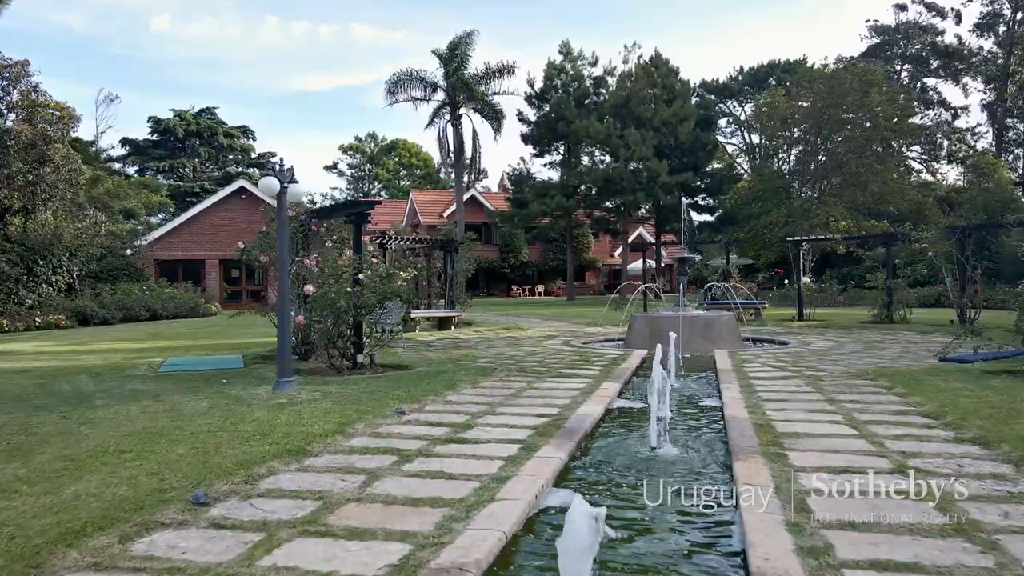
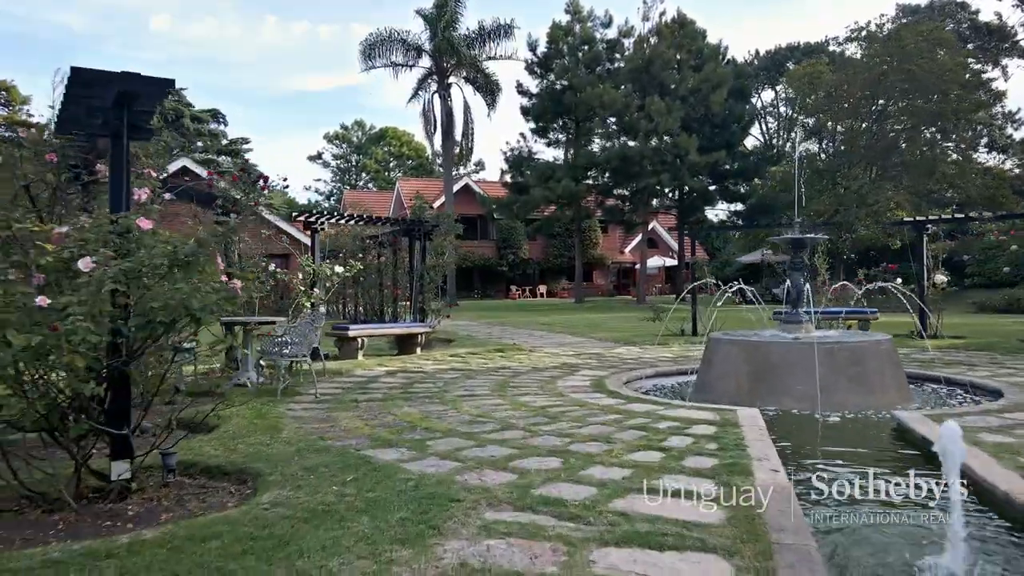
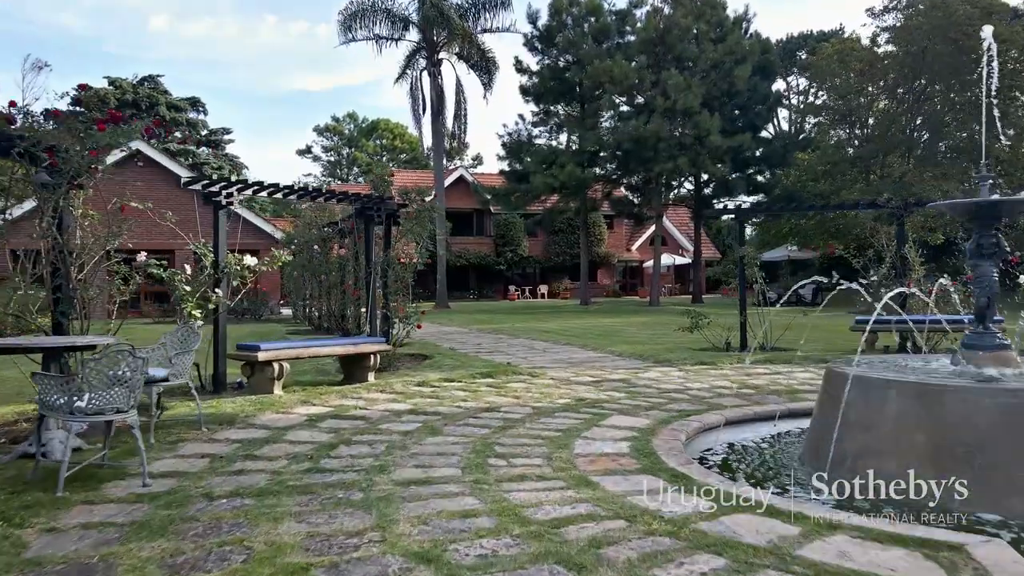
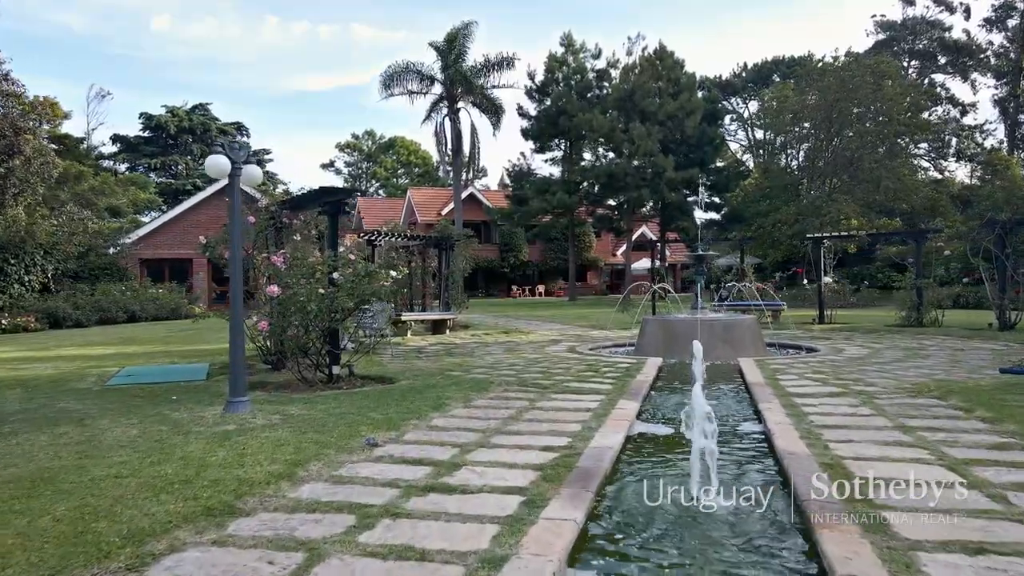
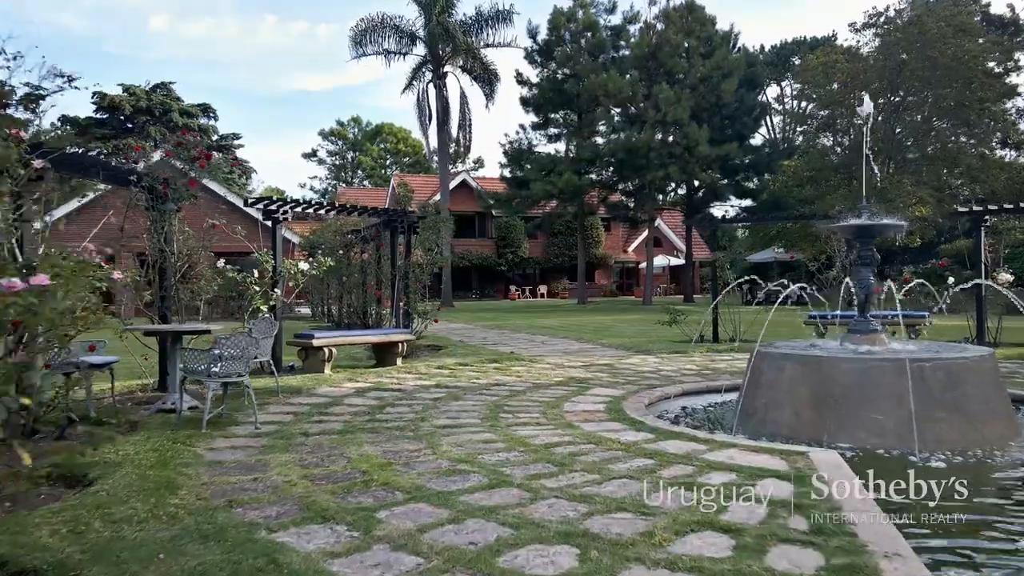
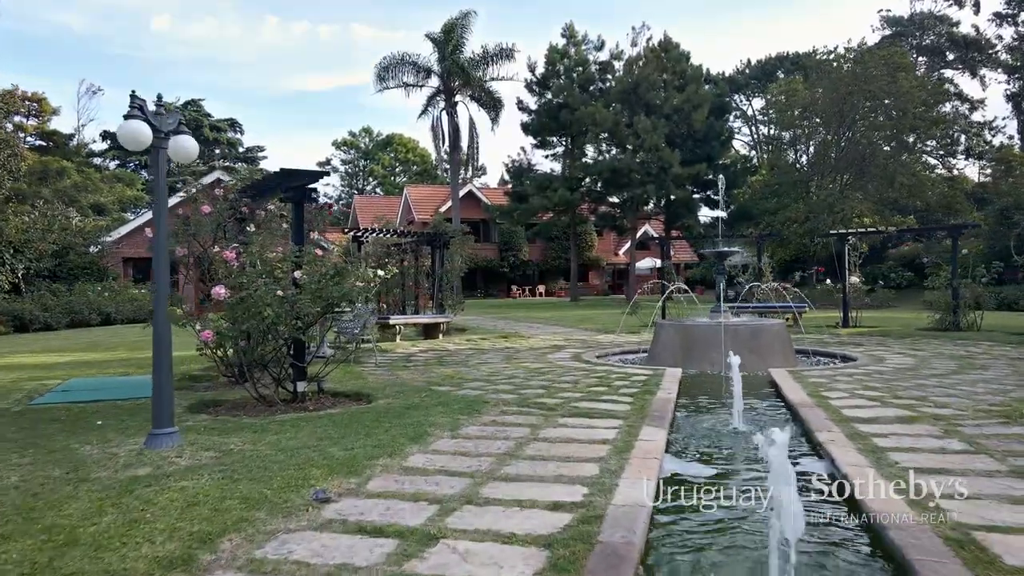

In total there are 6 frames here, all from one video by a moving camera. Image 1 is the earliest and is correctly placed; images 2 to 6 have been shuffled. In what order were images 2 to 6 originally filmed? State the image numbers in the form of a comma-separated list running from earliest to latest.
4, 6, 2, 5, 3
